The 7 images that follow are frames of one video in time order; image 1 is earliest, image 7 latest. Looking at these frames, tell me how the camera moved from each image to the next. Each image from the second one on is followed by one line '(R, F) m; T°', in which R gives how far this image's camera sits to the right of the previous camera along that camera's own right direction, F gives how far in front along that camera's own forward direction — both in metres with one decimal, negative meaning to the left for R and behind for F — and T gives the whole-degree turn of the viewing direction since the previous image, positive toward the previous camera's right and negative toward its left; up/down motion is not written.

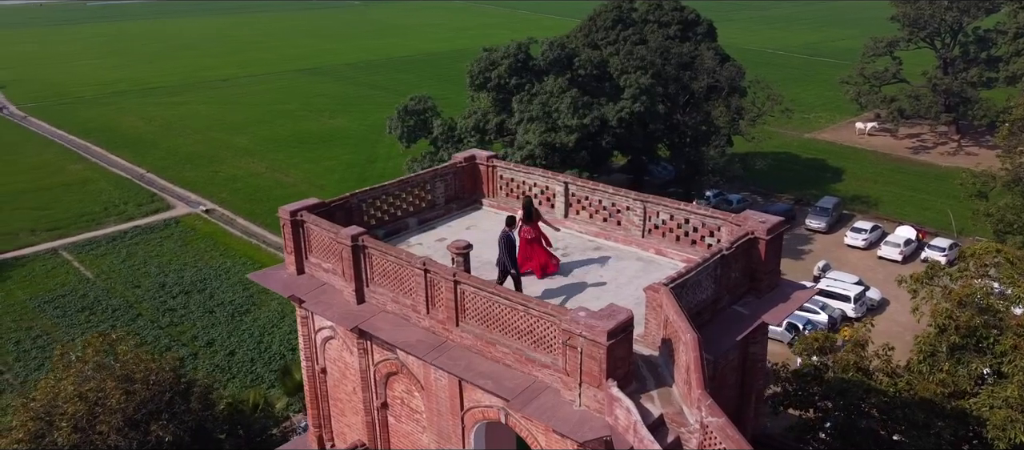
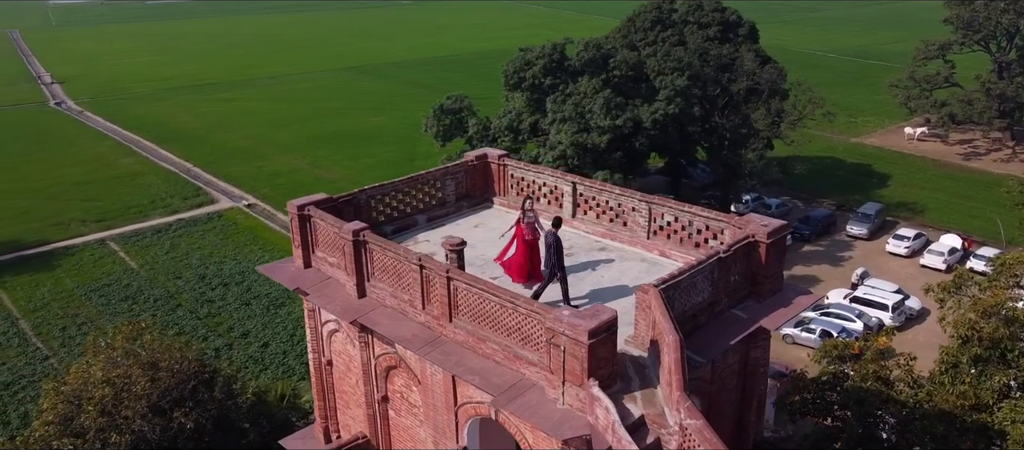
(+0.5, 0.0) m; -3°
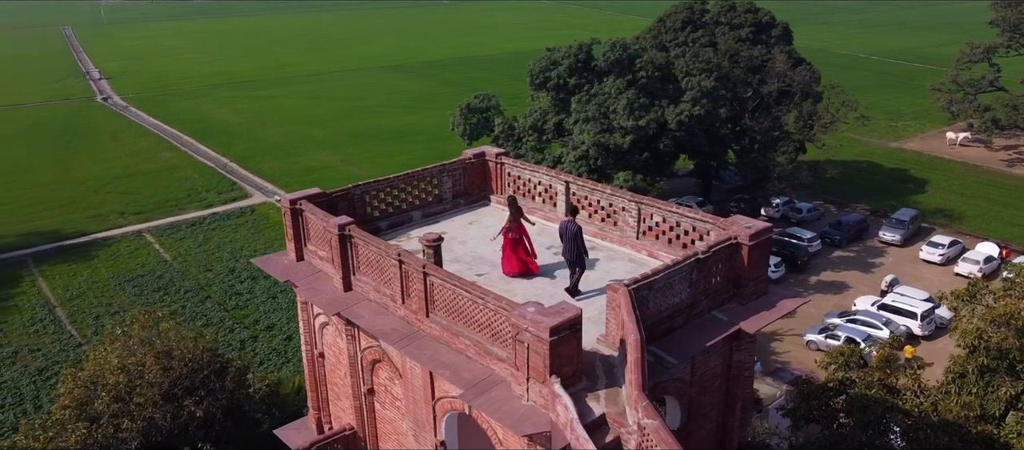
(+0.6, 0.0) m; -3°
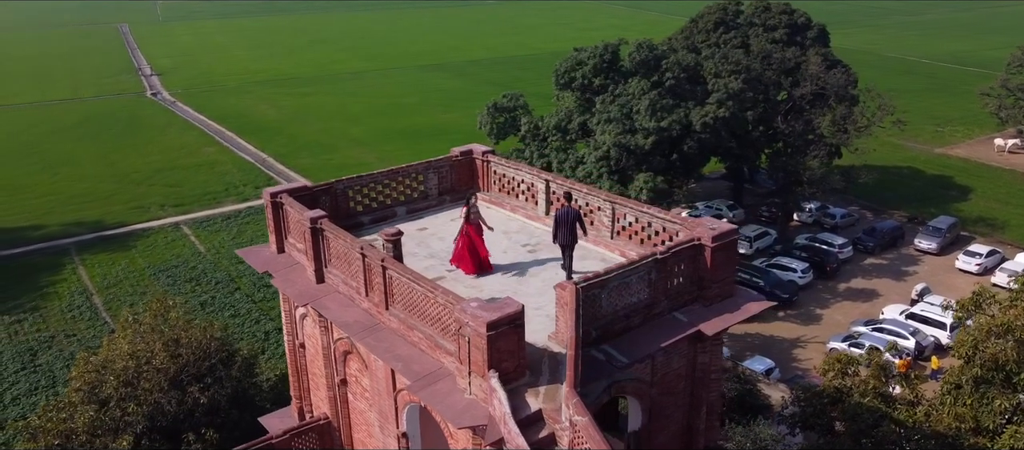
(+0.9, -0.1) m; -3°
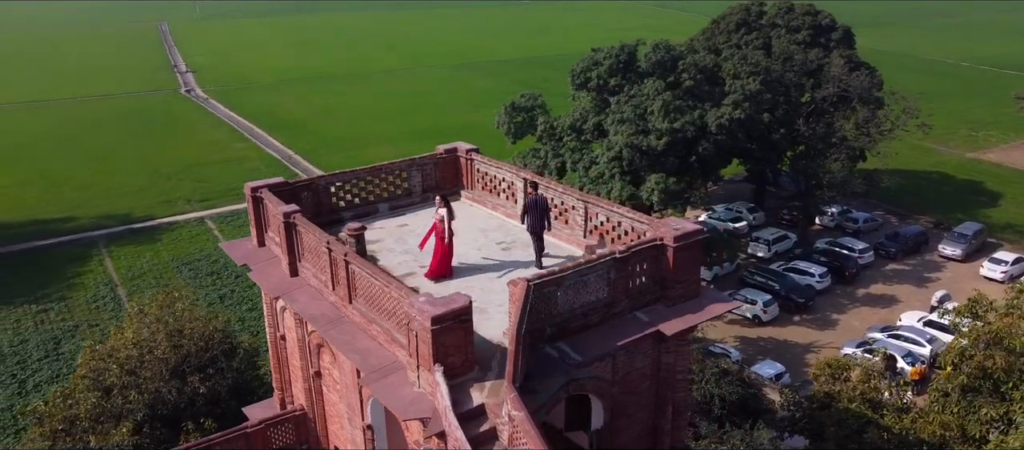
(+0.8, -0.1) m; -2°
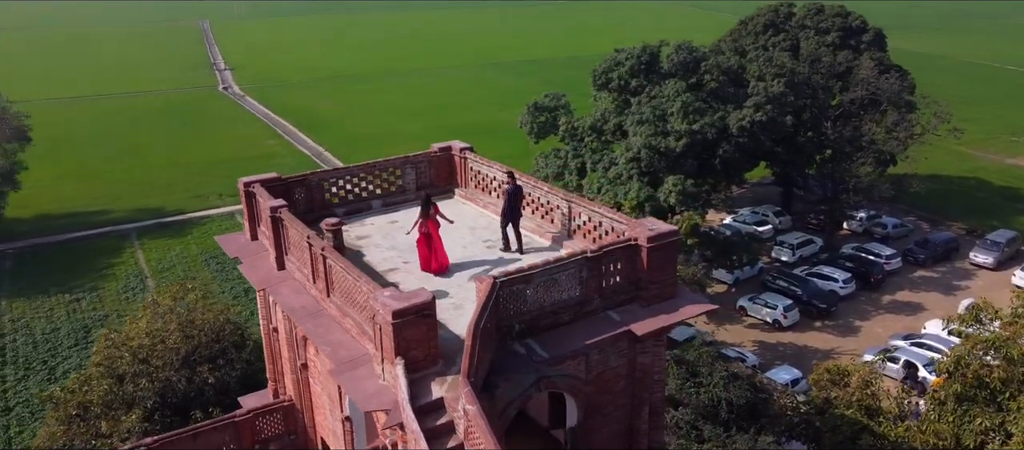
(+0.7, -0.1) m; -3°
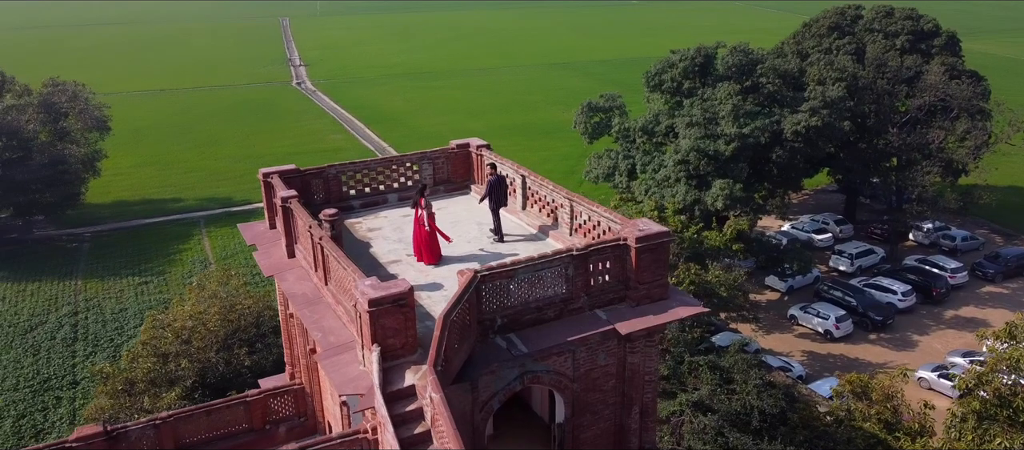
(+0.9, -0.1) m; -5°
